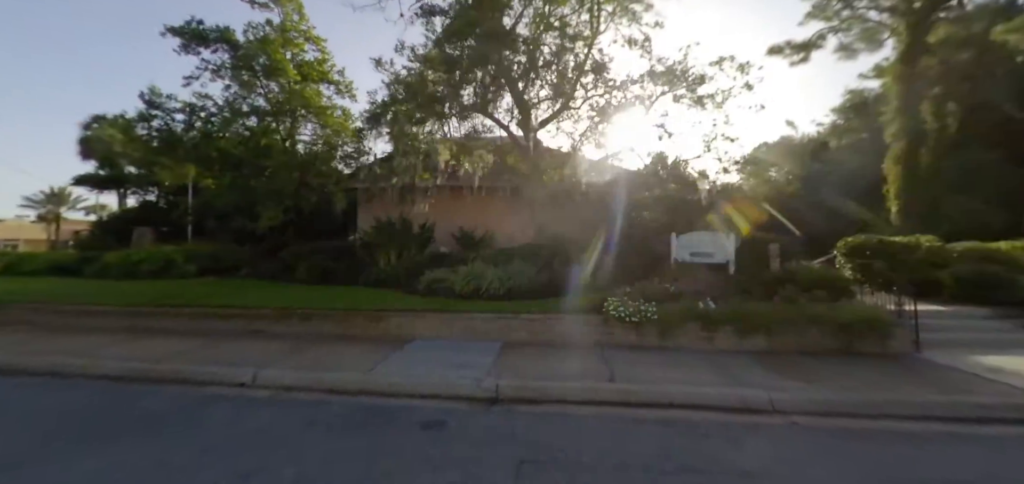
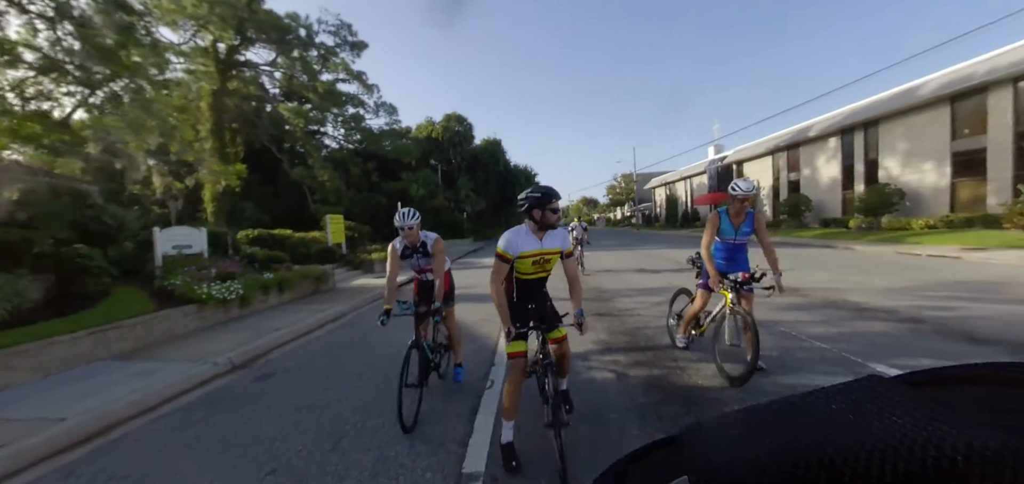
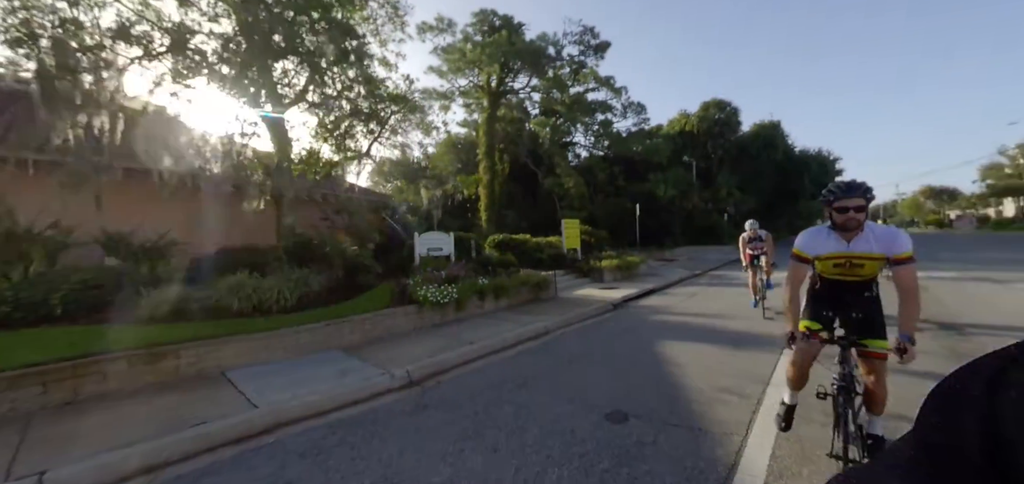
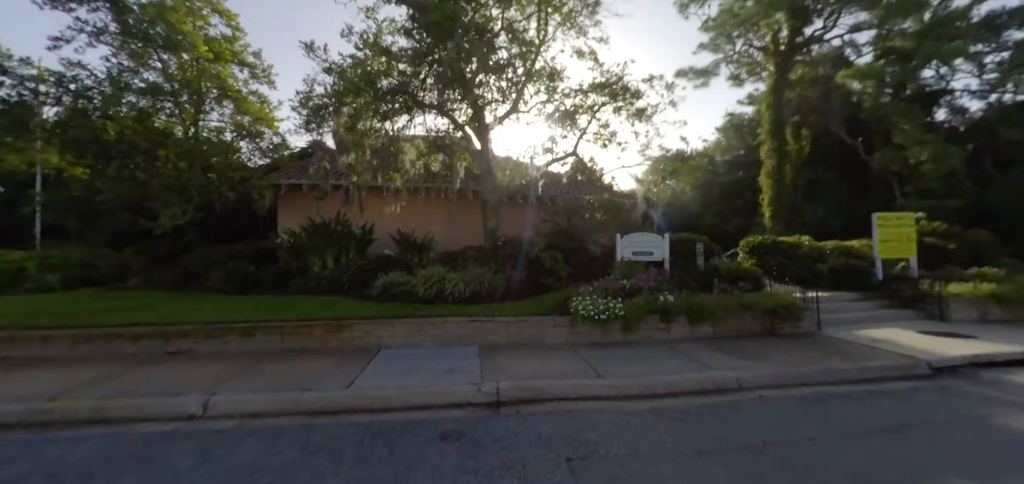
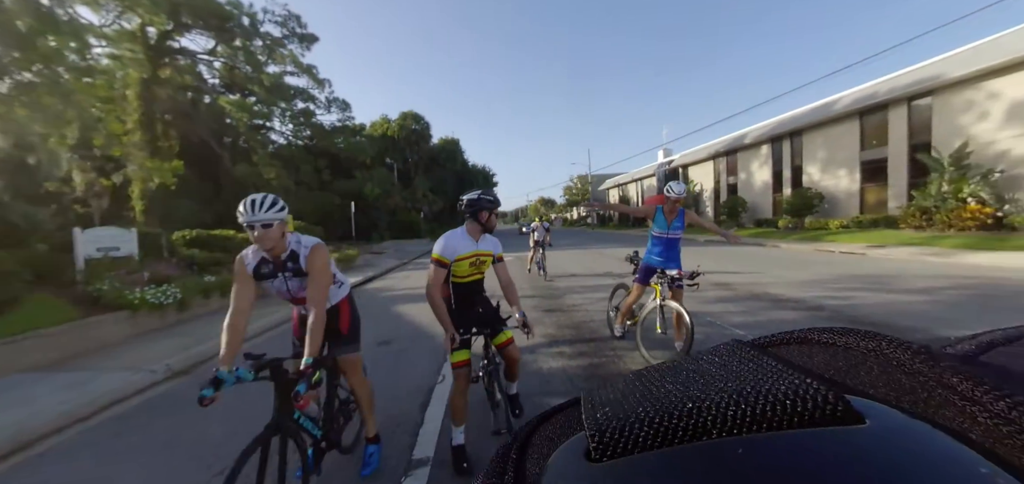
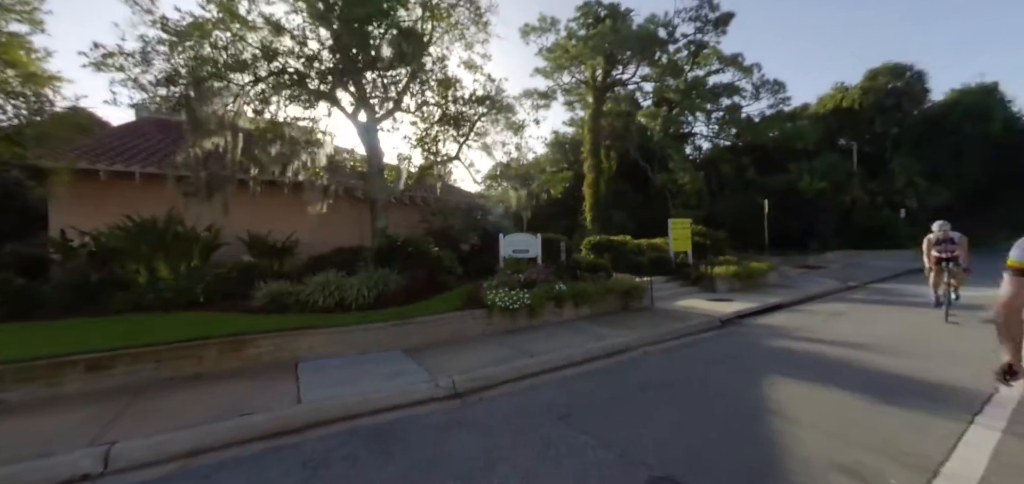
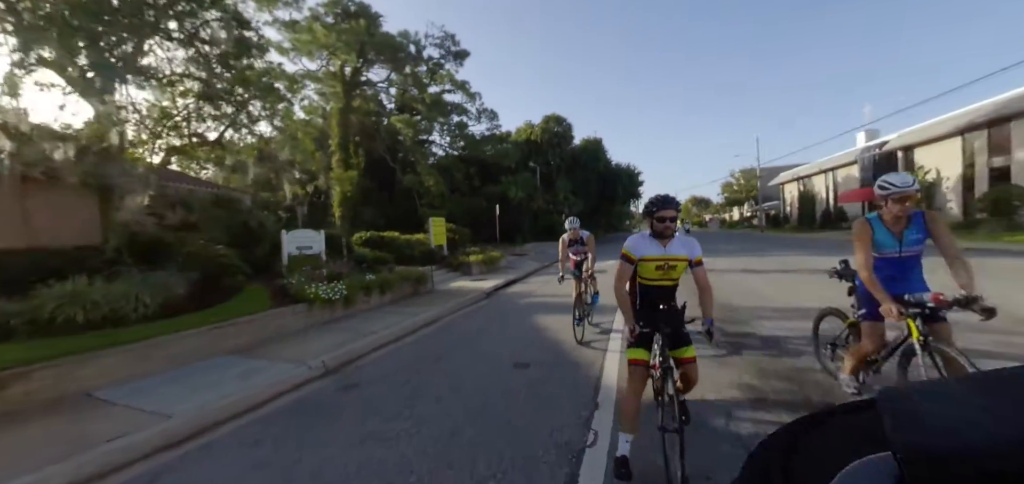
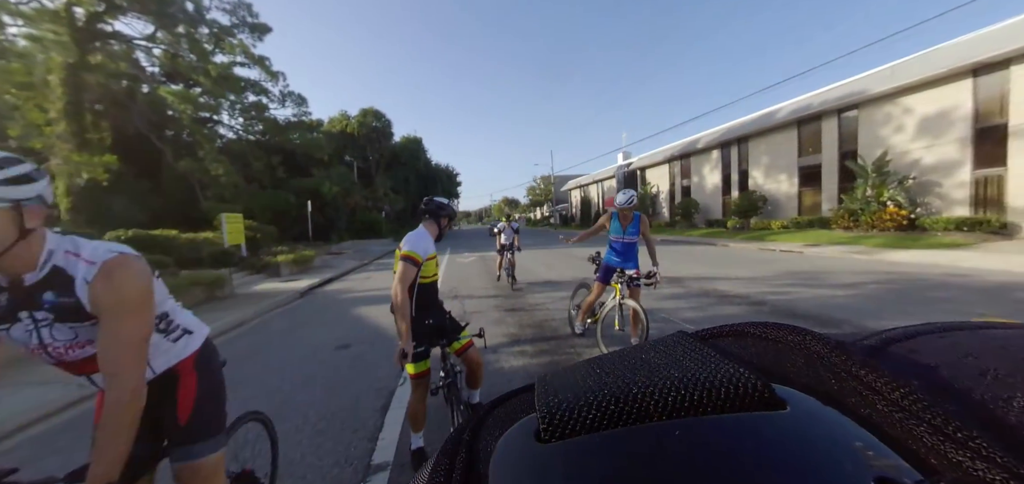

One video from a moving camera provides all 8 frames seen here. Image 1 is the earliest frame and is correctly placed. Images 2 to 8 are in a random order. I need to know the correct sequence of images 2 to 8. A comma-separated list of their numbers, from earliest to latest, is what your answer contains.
4, 6, 3, 7, 2, 5, 8
